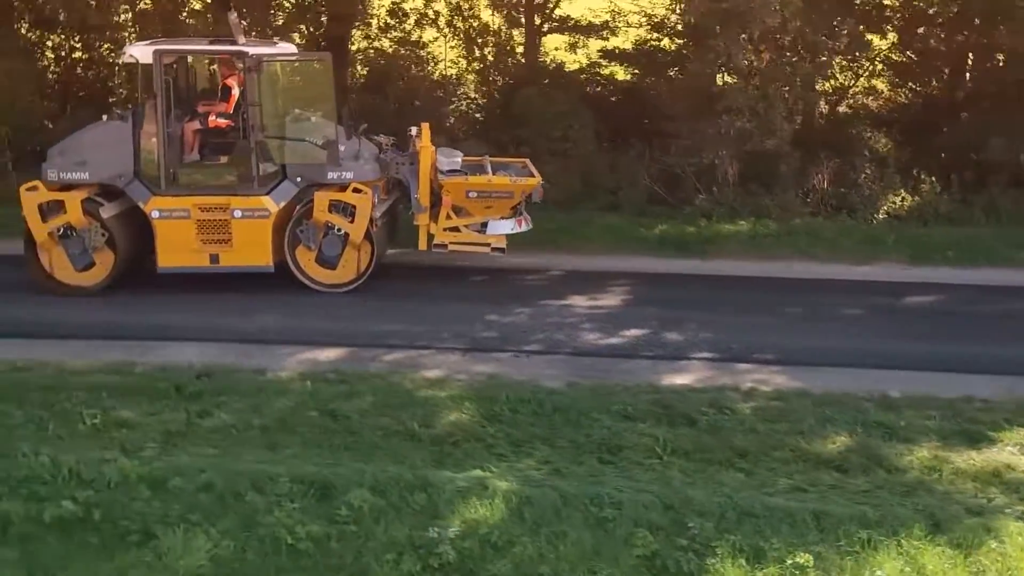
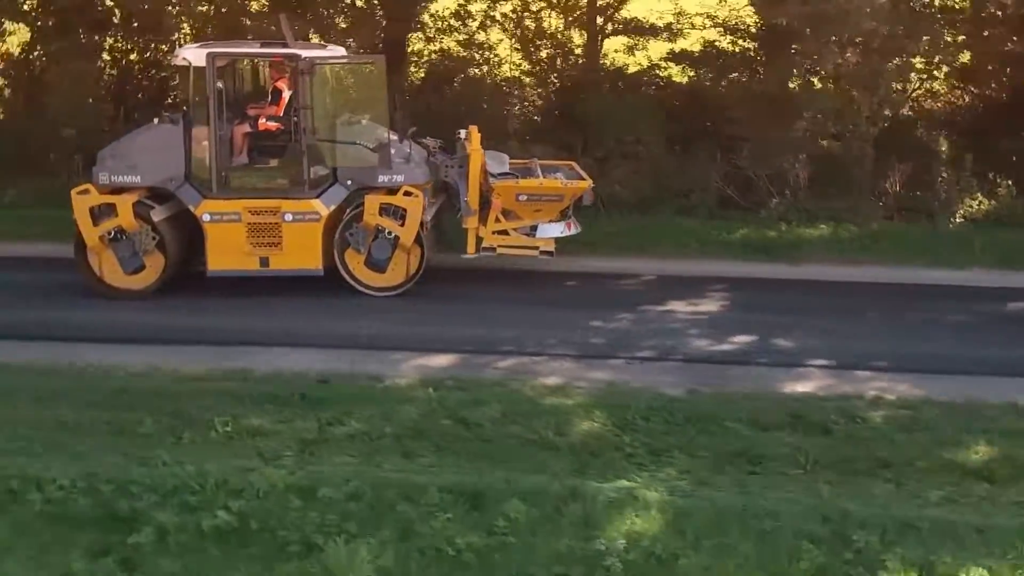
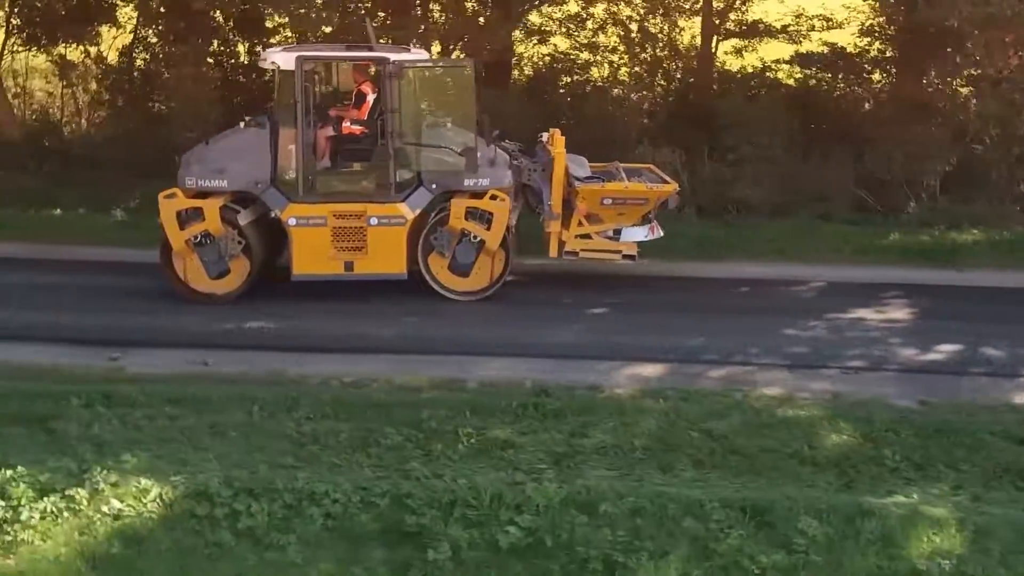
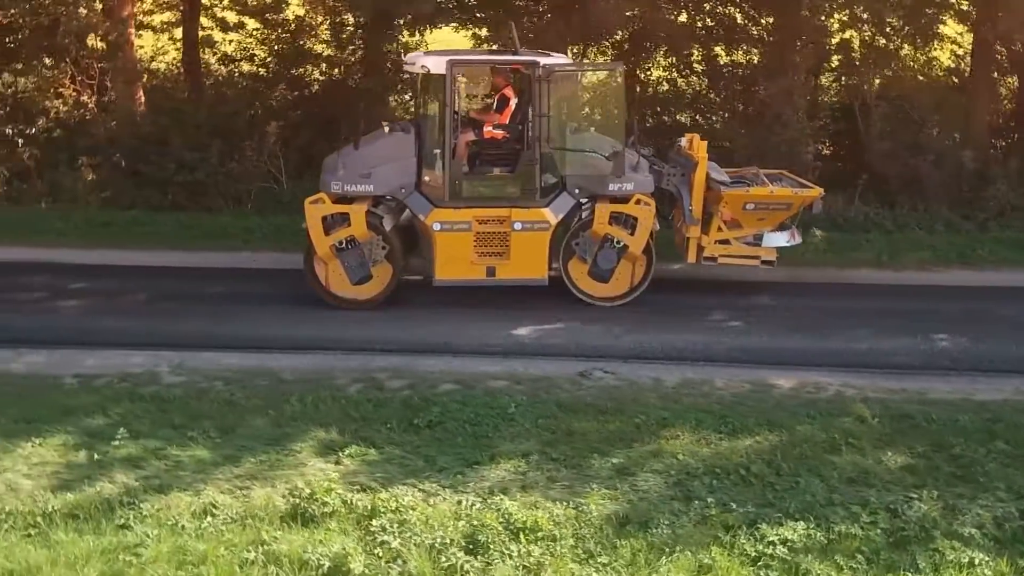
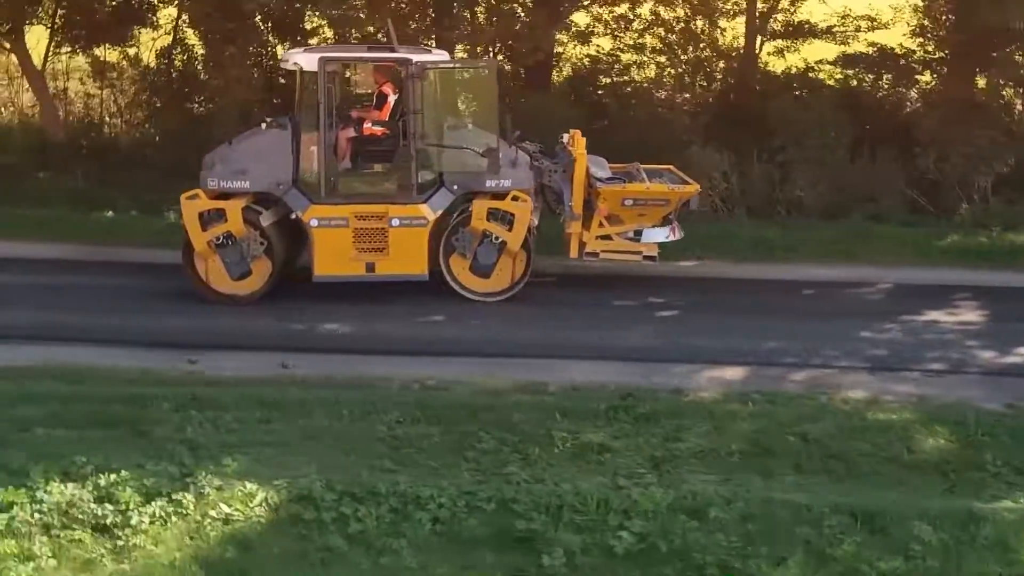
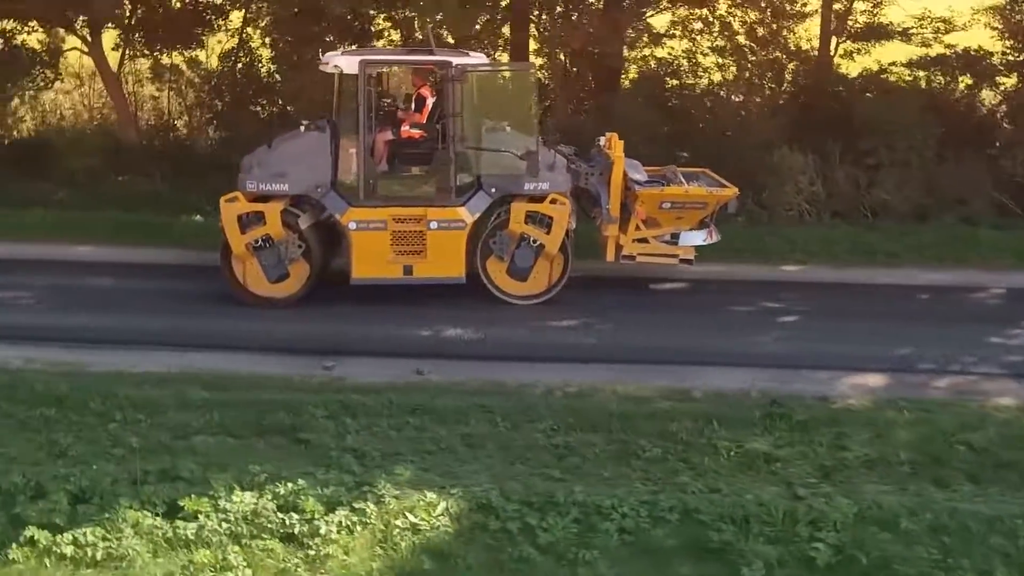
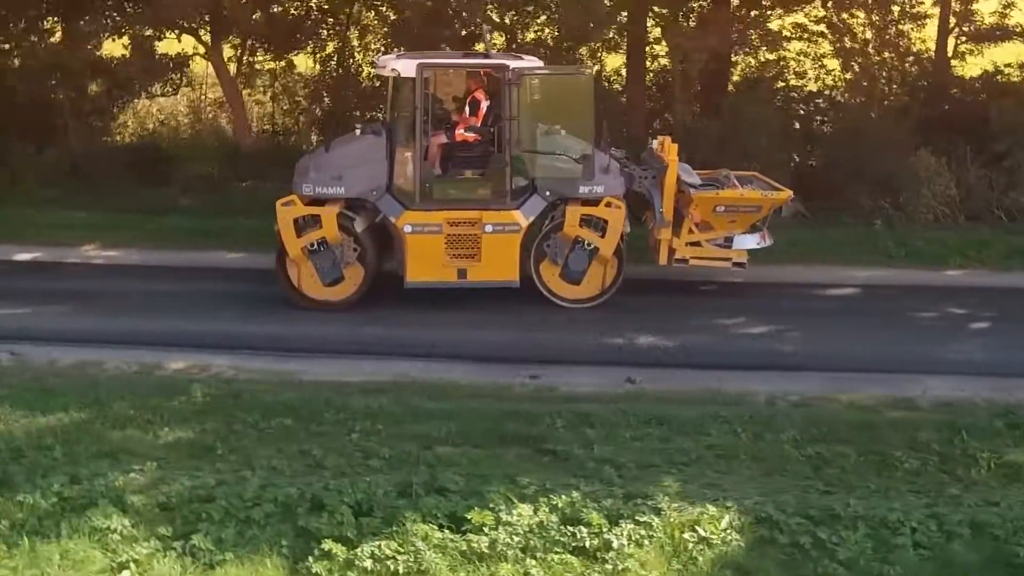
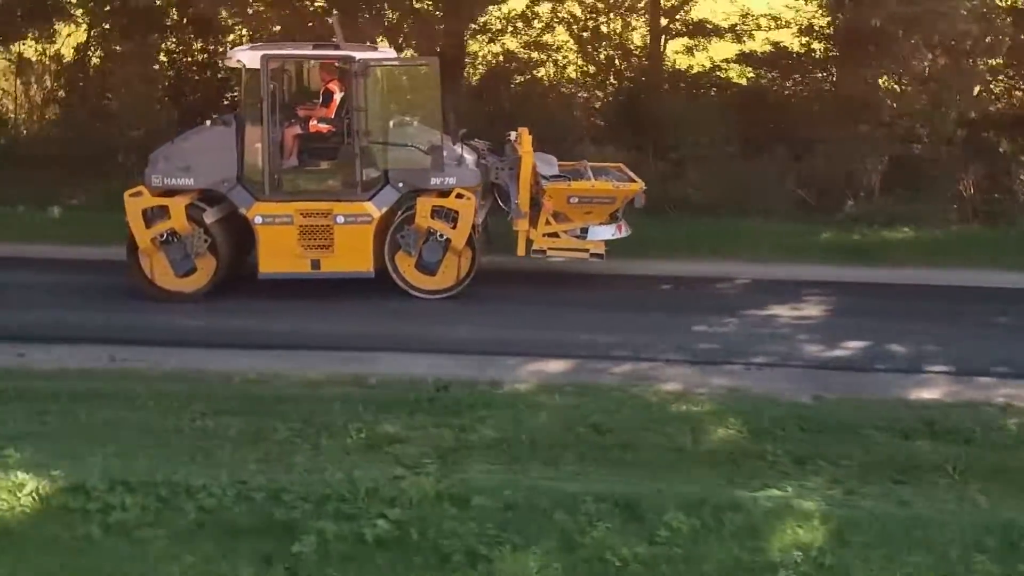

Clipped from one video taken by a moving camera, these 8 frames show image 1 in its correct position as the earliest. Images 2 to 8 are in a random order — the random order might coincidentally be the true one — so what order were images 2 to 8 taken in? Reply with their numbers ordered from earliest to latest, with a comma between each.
2, 8, 3, 5, 6, 7, 4
